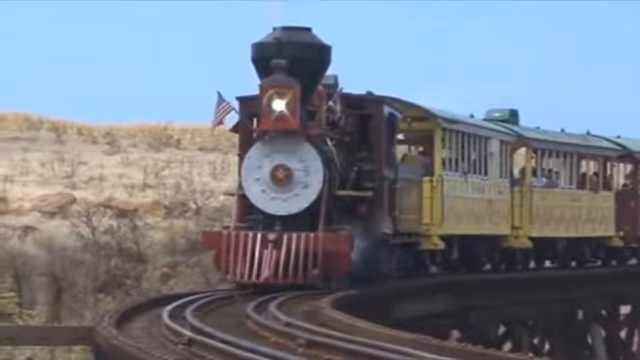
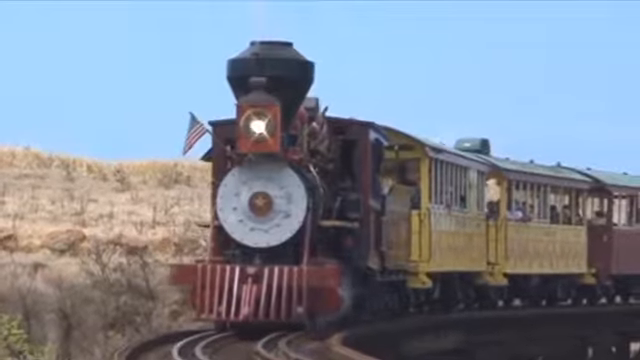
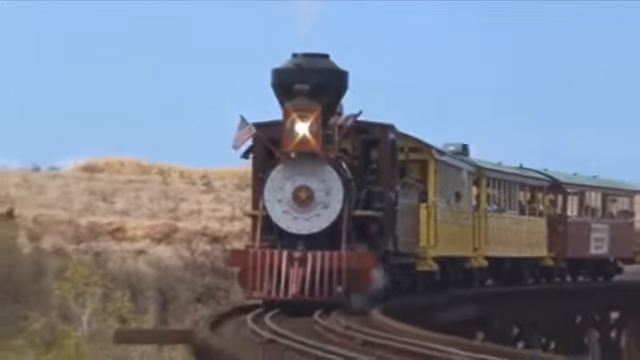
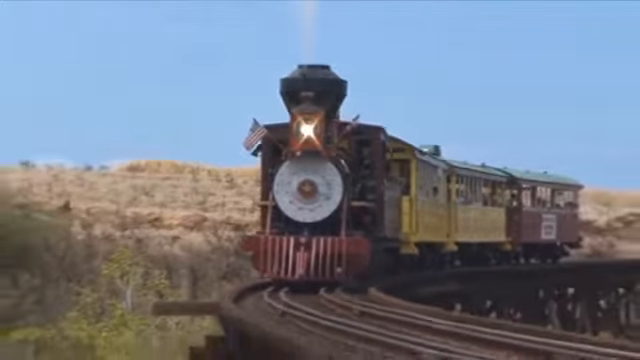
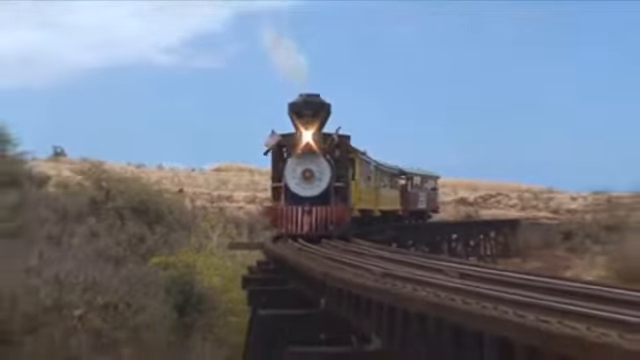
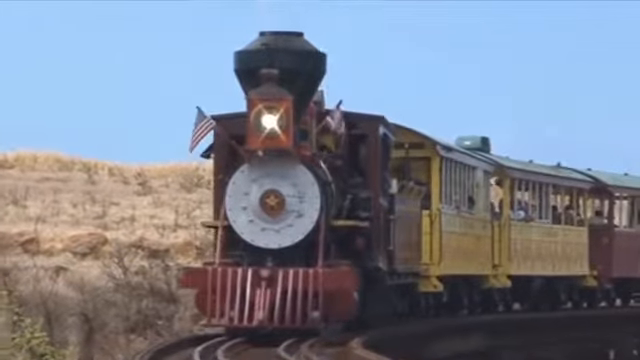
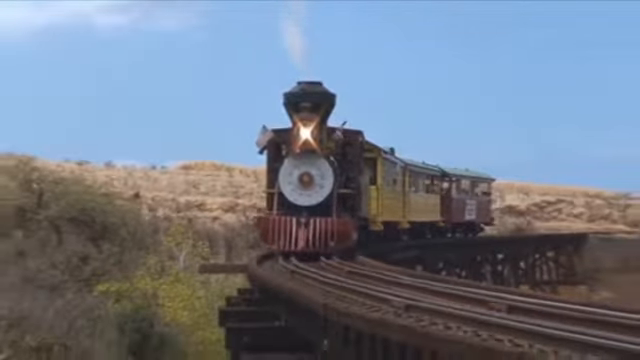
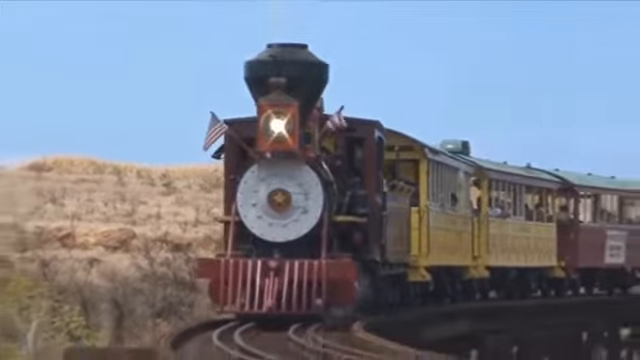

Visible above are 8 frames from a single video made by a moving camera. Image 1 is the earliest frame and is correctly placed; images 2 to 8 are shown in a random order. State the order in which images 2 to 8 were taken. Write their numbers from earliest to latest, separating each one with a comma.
2, 6, 8, 3, 4, 7, 5
